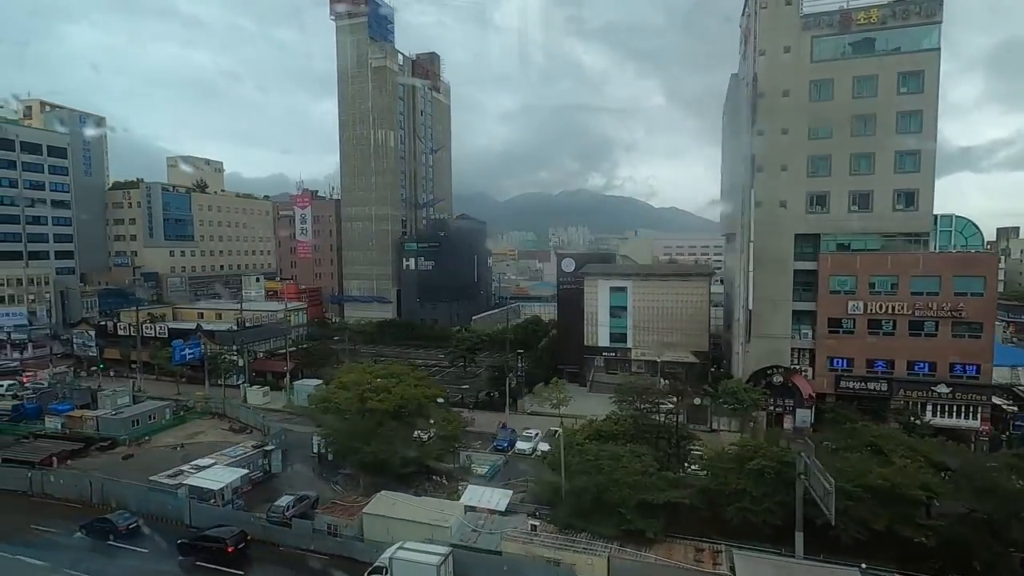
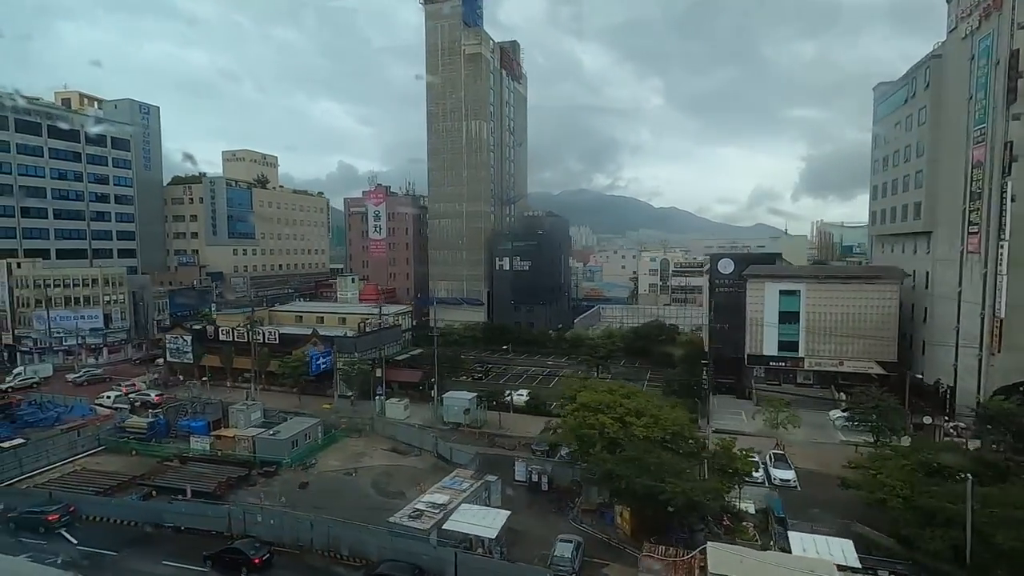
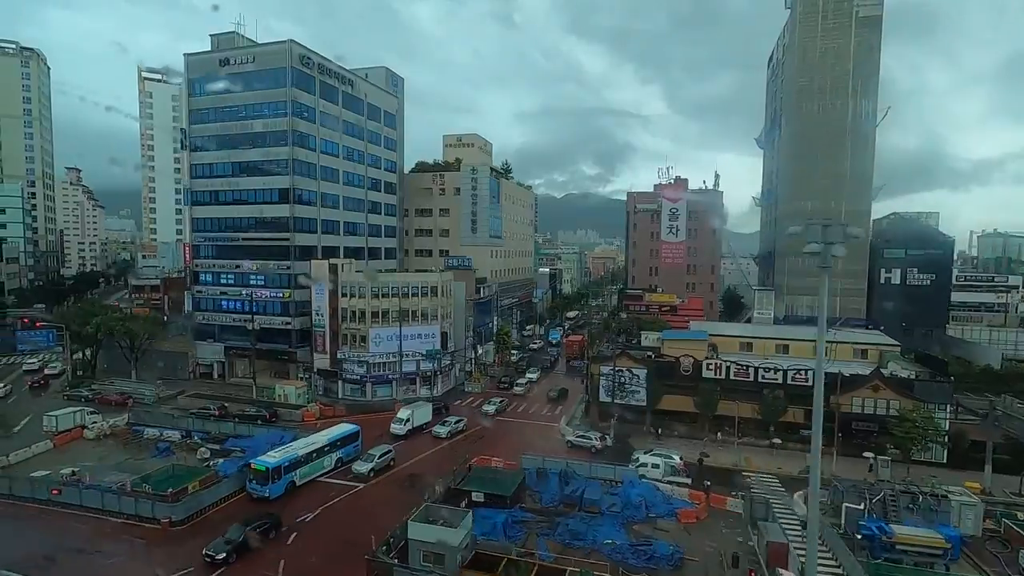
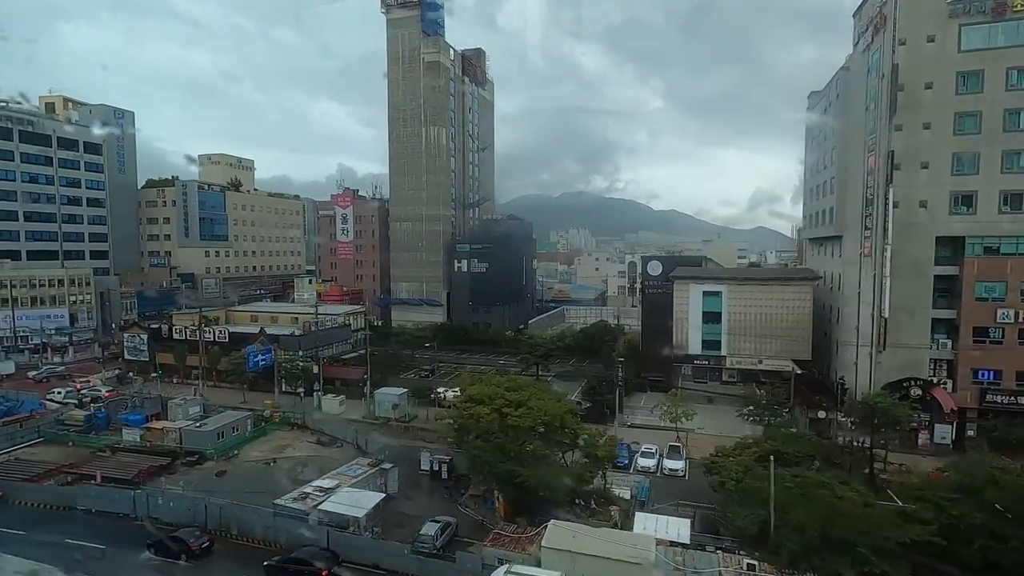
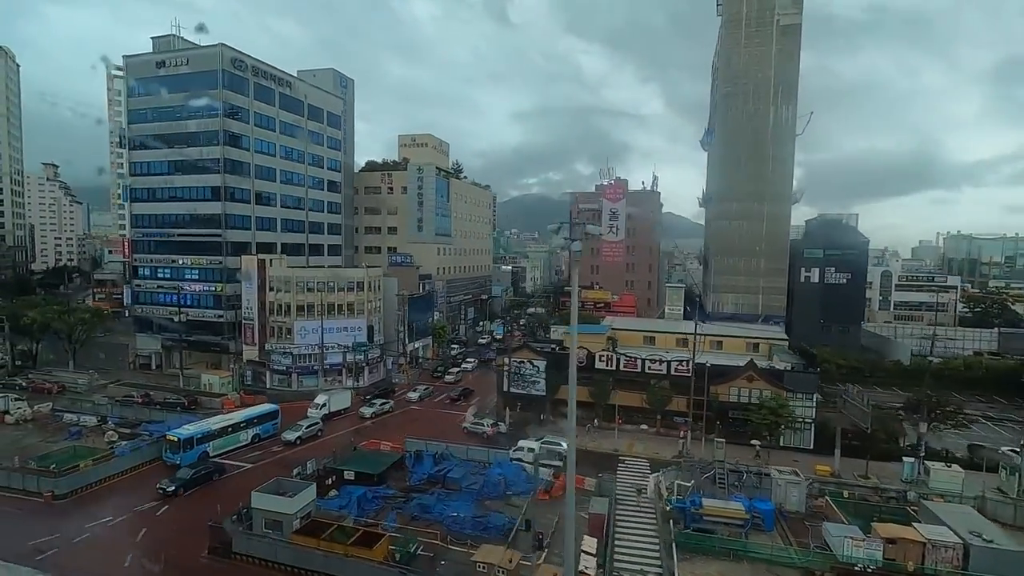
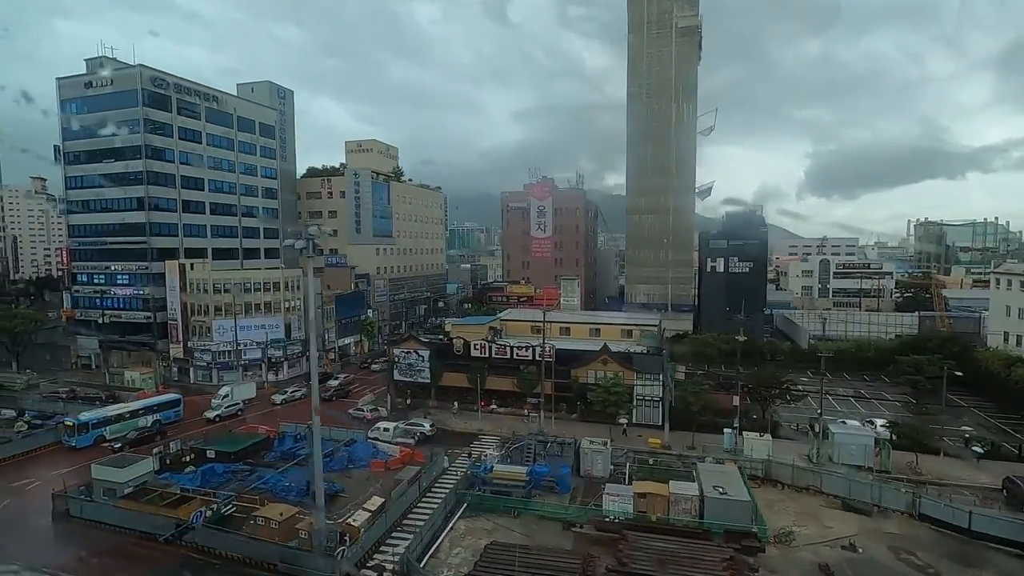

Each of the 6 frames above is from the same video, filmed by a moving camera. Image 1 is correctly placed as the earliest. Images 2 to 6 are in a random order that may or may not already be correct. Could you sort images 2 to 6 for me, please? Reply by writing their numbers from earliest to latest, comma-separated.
4, 2, 6, 5, 3
